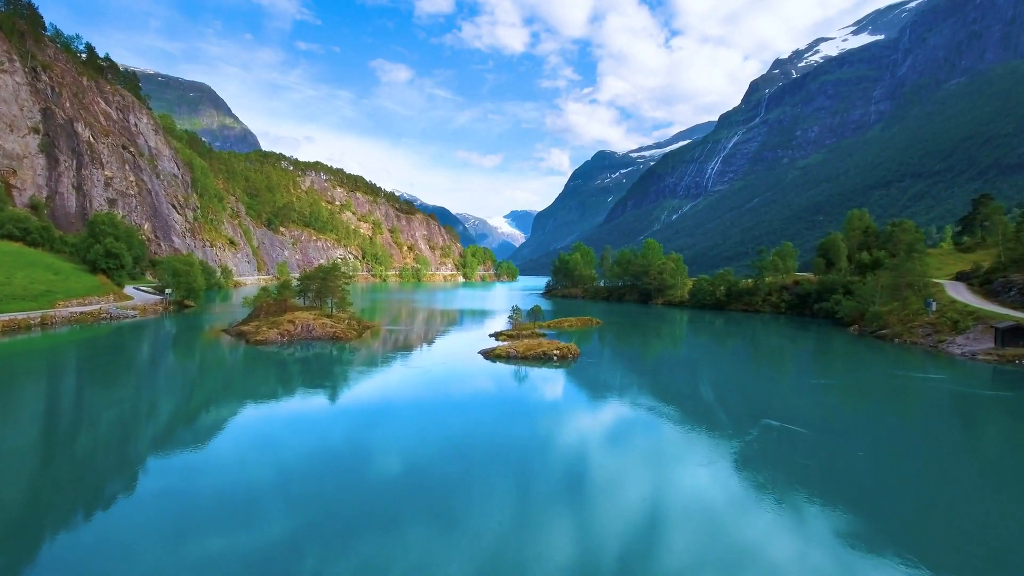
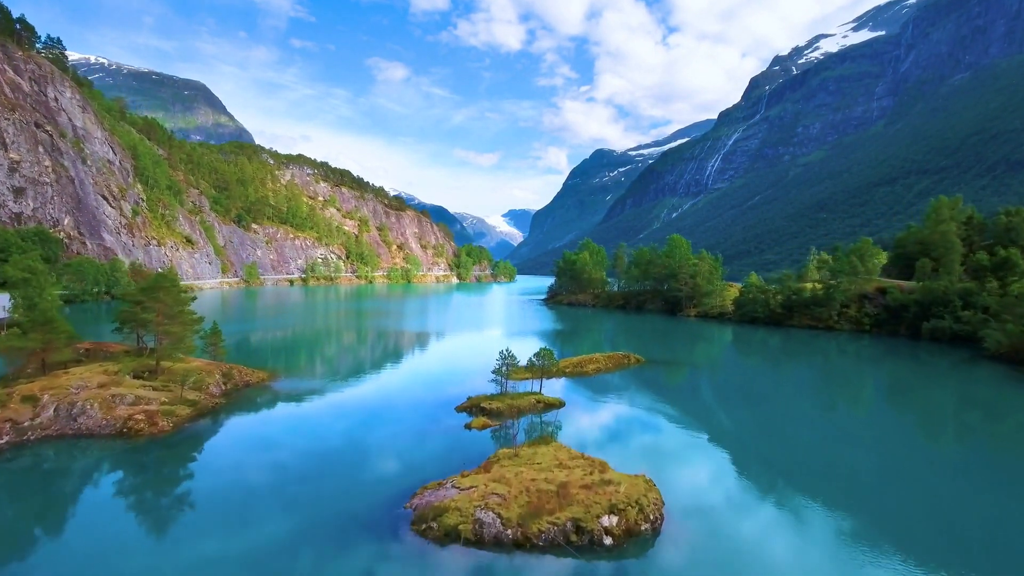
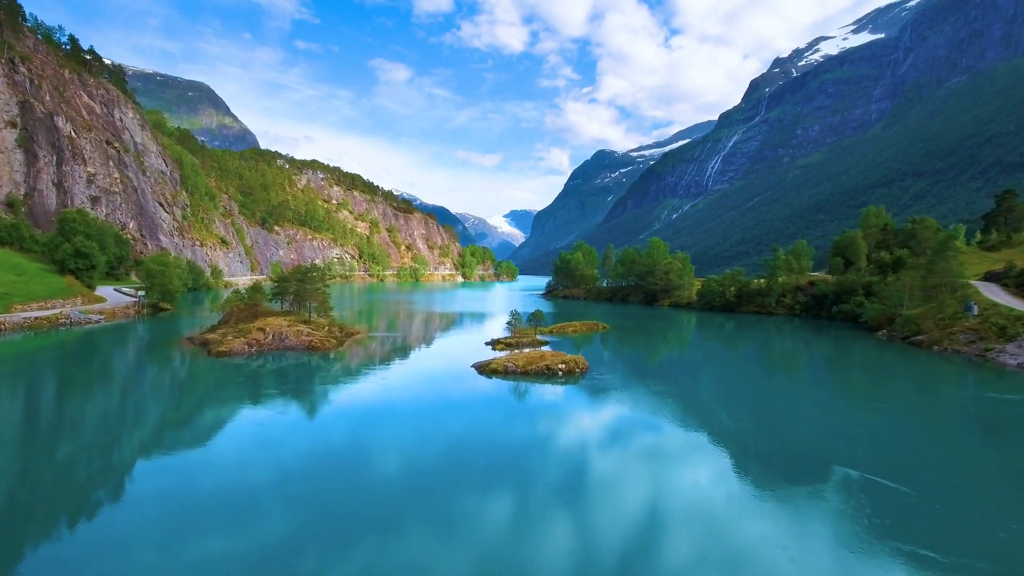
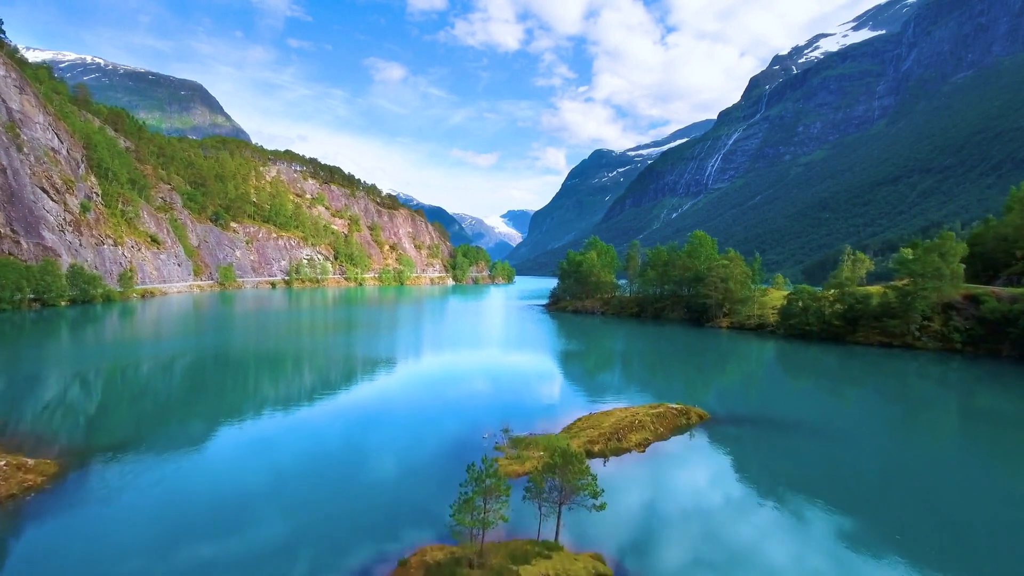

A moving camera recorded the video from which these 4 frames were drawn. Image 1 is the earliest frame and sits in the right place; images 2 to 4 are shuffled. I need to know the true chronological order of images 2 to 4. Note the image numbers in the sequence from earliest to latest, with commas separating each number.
3, 2, 4
